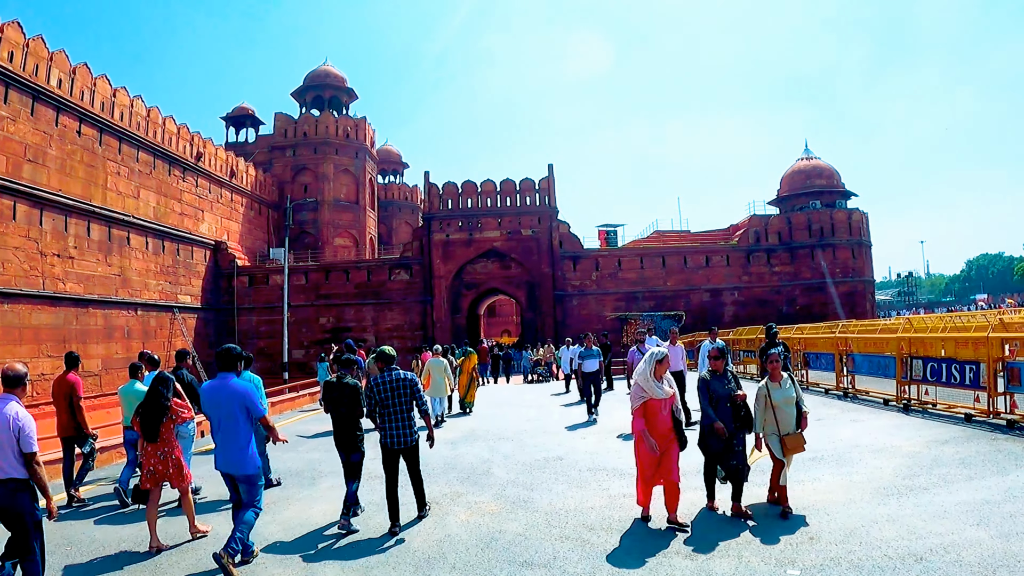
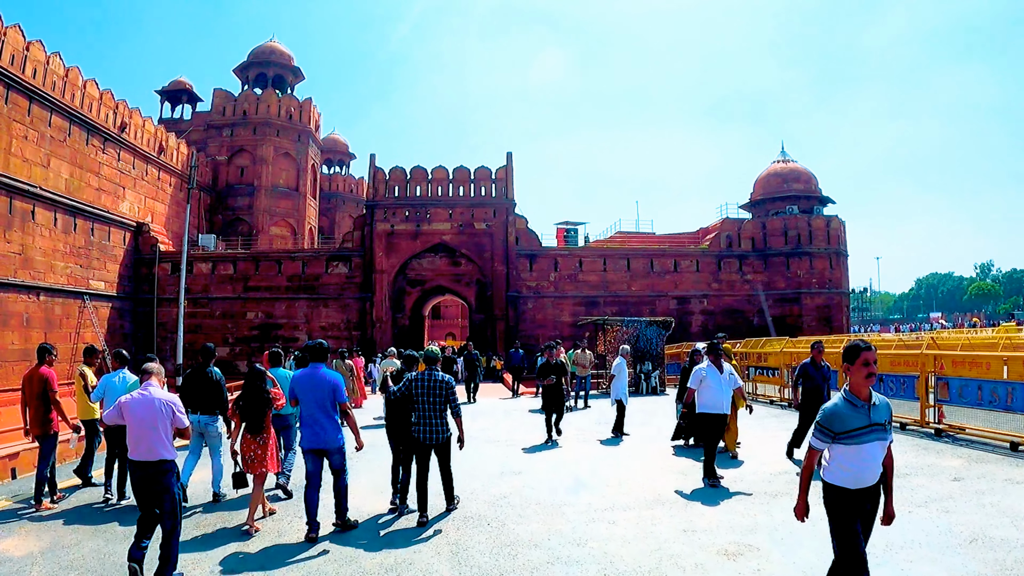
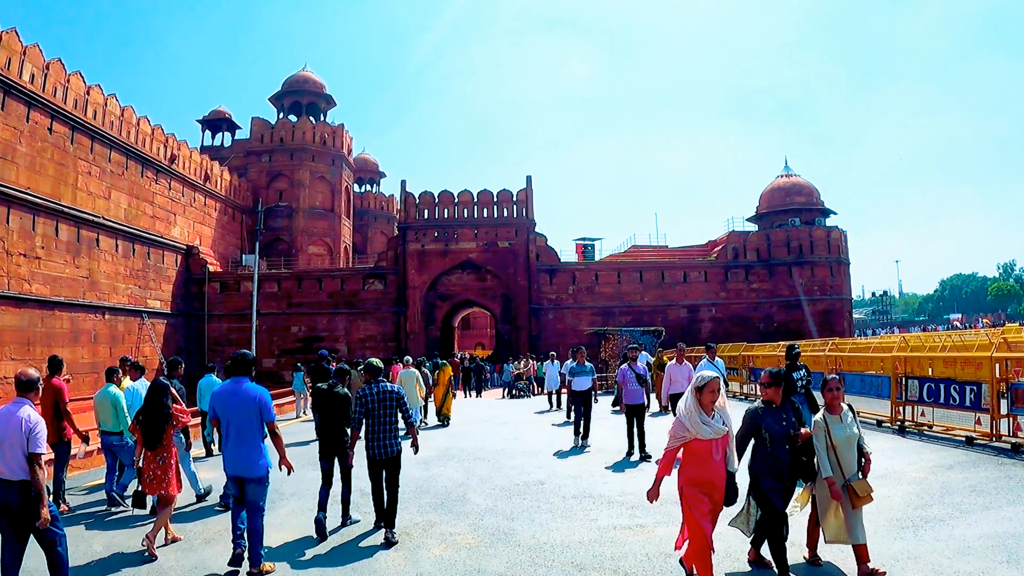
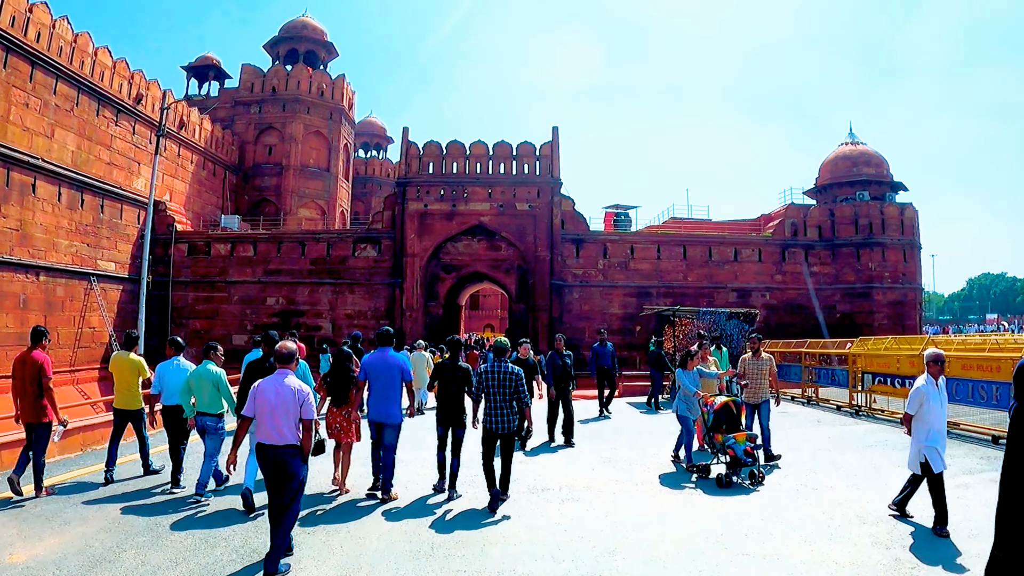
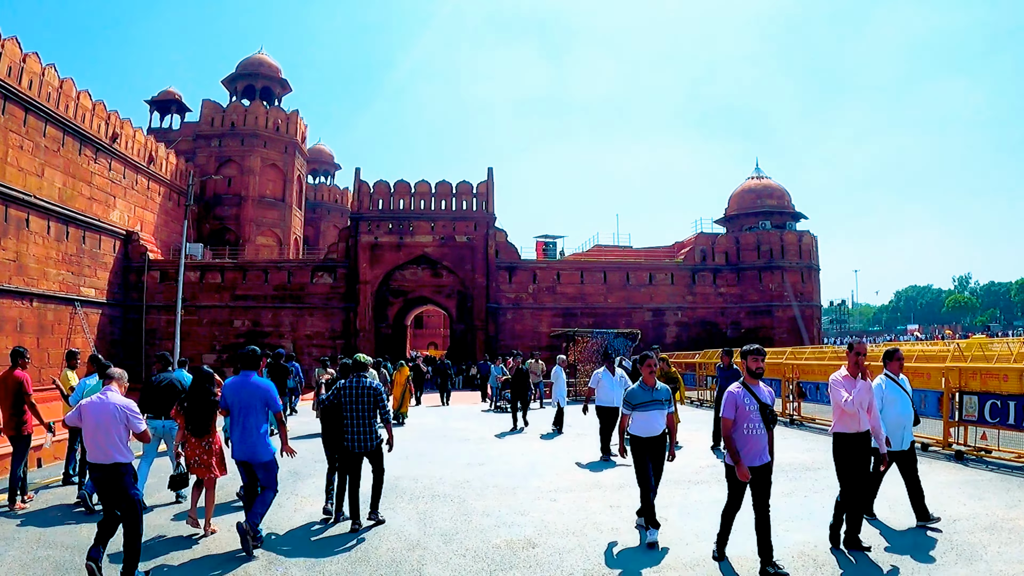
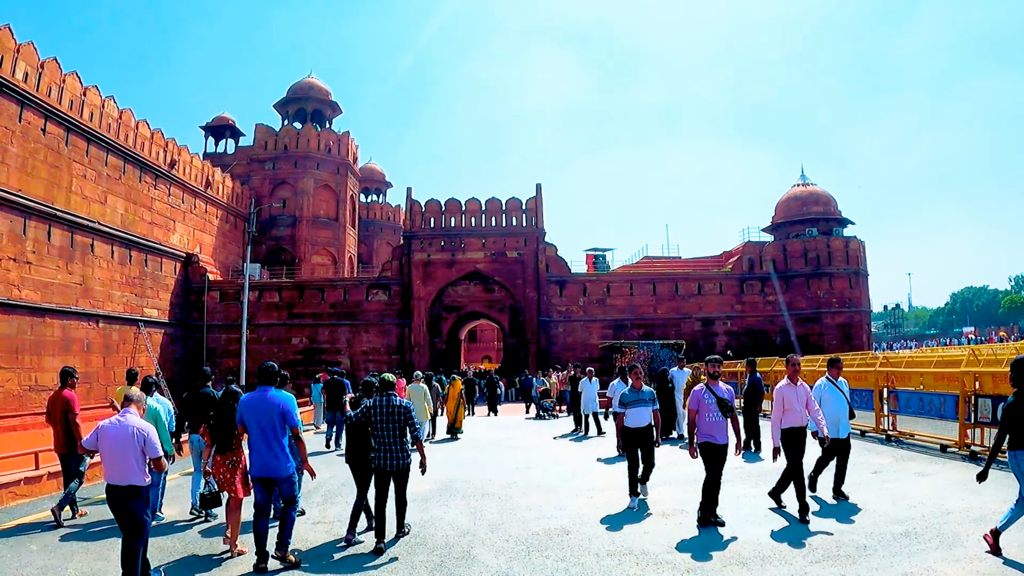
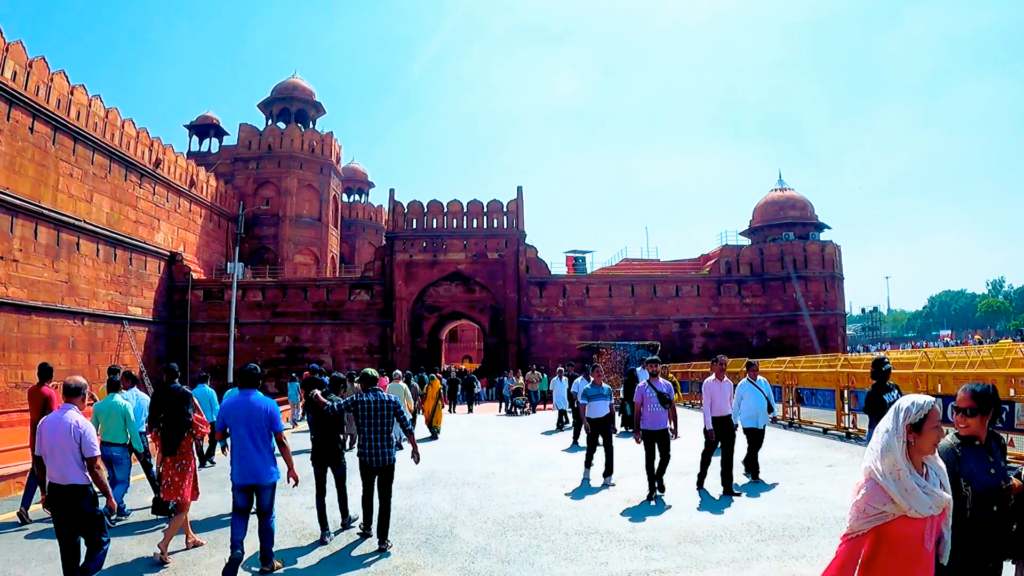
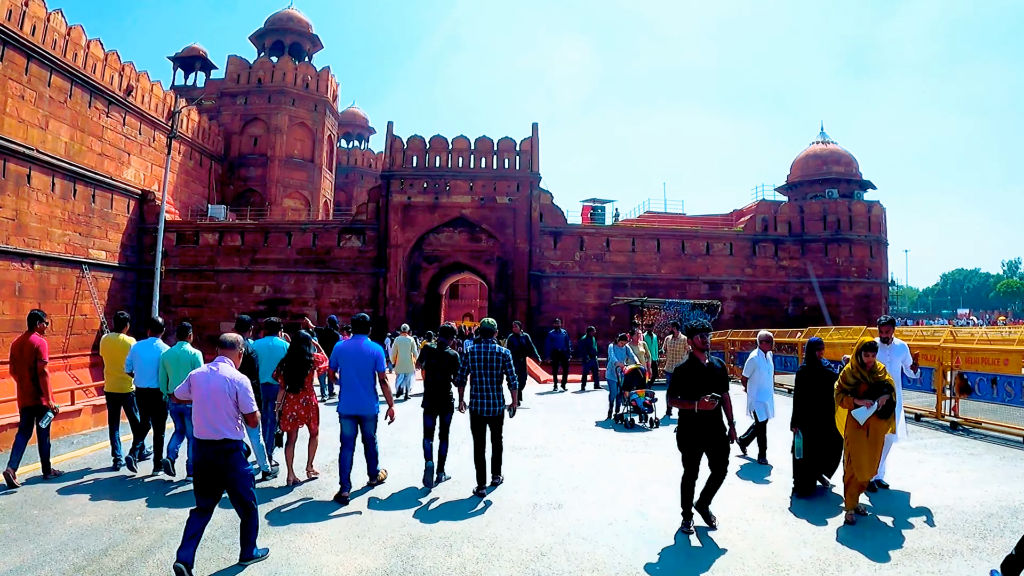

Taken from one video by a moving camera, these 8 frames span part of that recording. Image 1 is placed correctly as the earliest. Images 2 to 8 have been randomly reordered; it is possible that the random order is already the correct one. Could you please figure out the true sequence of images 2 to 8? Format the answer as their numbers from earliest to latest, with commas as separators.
3, 7, 6, 5, 2, 8, 4
